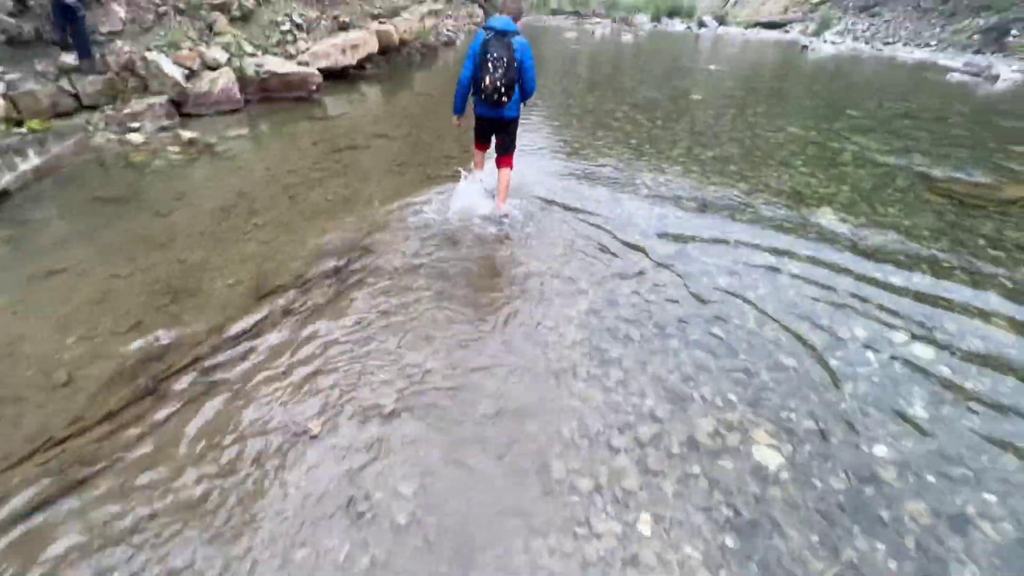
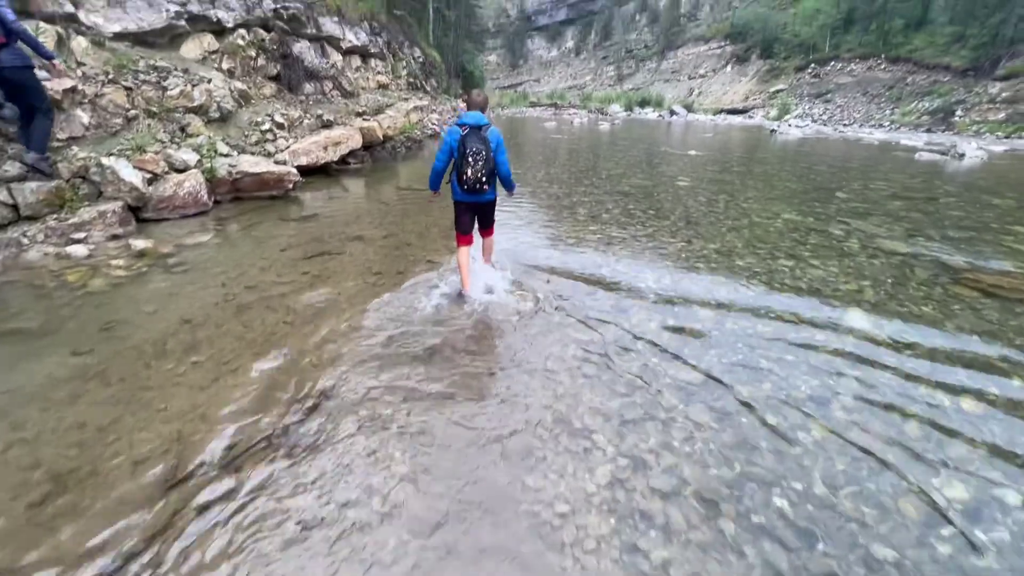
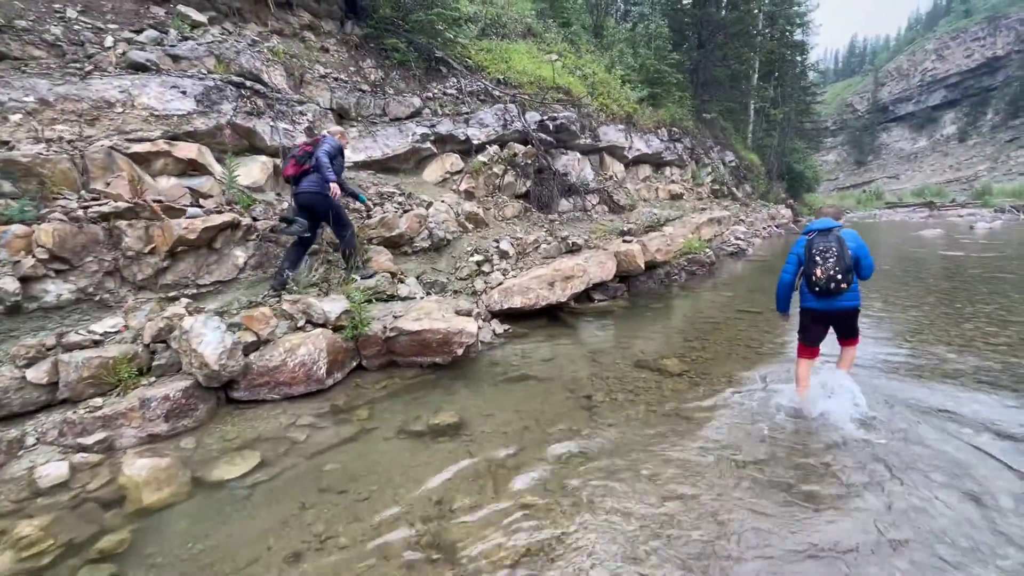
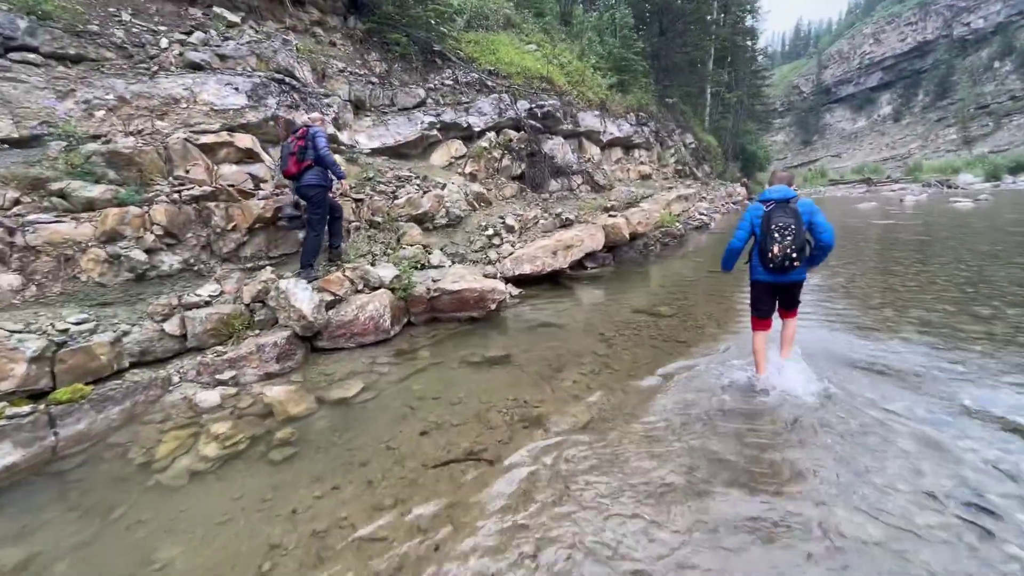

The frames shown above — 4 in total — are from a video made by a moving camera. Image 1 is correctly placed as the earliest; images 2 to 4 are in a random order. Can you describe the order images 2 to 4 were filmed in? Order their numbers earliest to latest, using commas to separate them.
2, 4, 3
